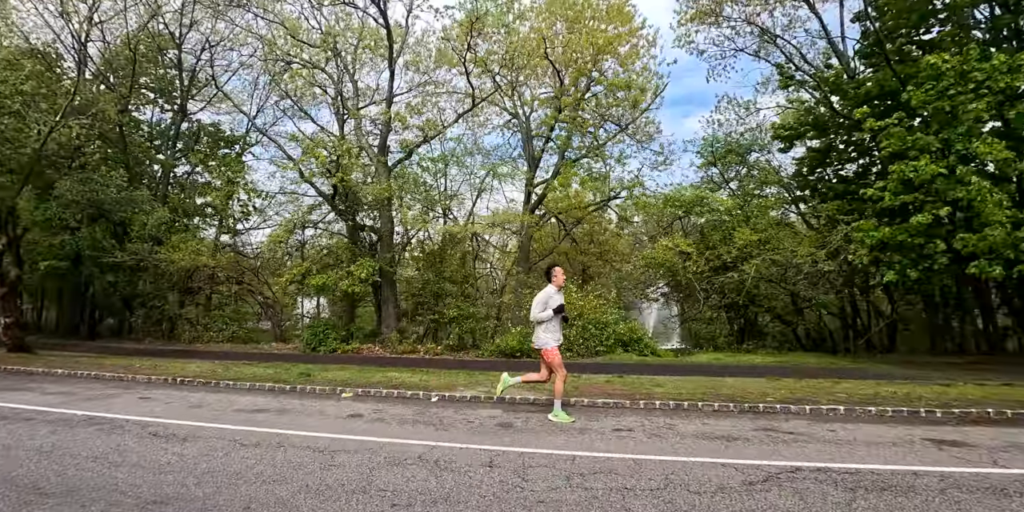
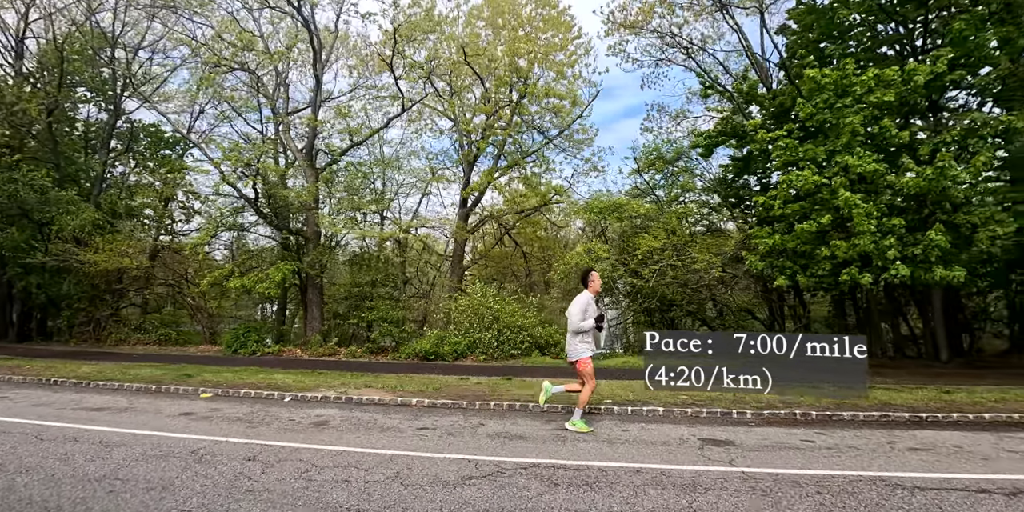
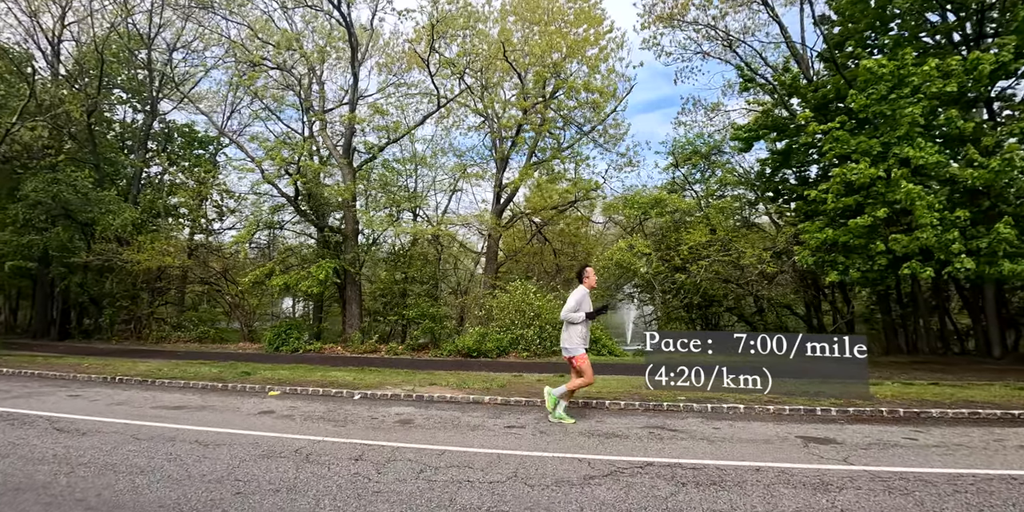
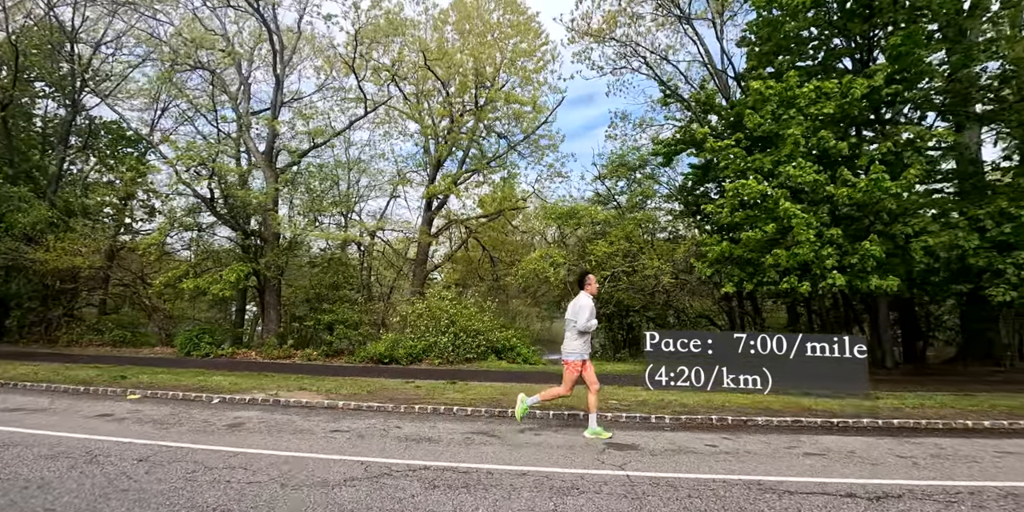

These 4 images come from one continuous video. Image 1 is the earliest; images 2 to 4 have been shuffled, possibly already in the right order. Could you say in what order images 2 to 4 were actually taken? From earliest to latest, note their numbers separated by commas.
3, 2, 4
